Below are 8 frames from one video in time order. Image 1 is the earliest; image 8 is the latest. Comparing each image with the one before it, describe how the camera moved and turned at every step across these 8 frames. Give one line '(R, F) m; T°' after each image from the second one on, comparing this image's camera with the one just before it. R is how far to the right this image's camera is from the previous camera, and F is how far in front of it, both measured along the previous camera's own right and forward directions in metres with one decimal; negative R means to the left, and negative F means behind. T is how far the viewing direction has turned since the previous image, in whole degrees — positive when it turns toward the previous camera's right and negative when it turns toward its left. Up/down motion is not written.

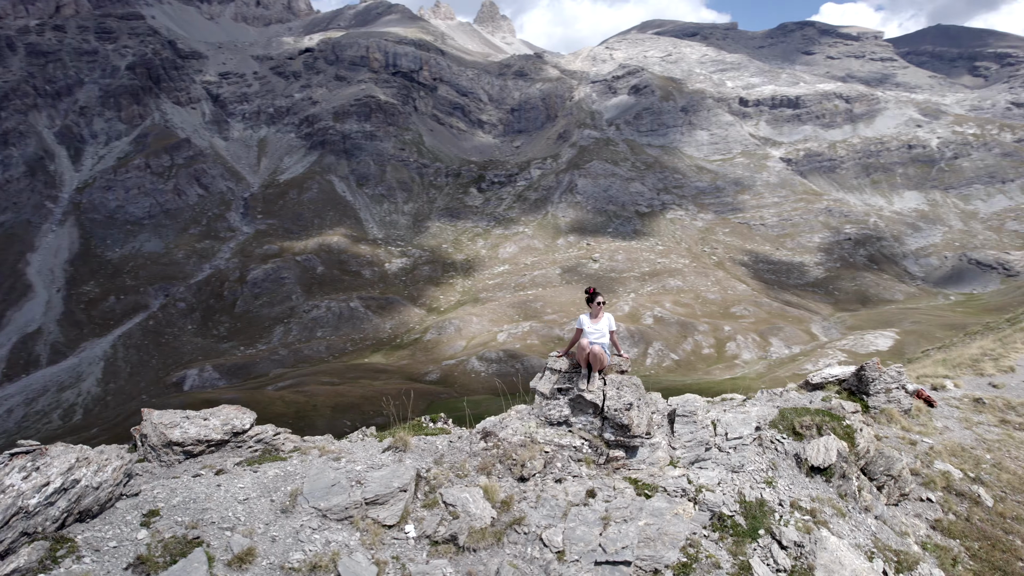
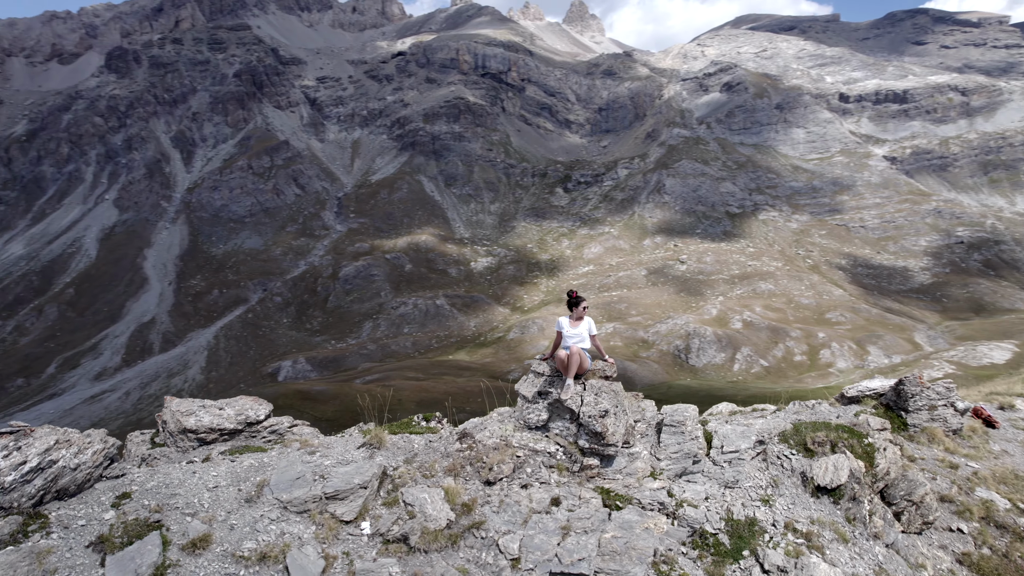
(+2.3, +0.3) m; -8°
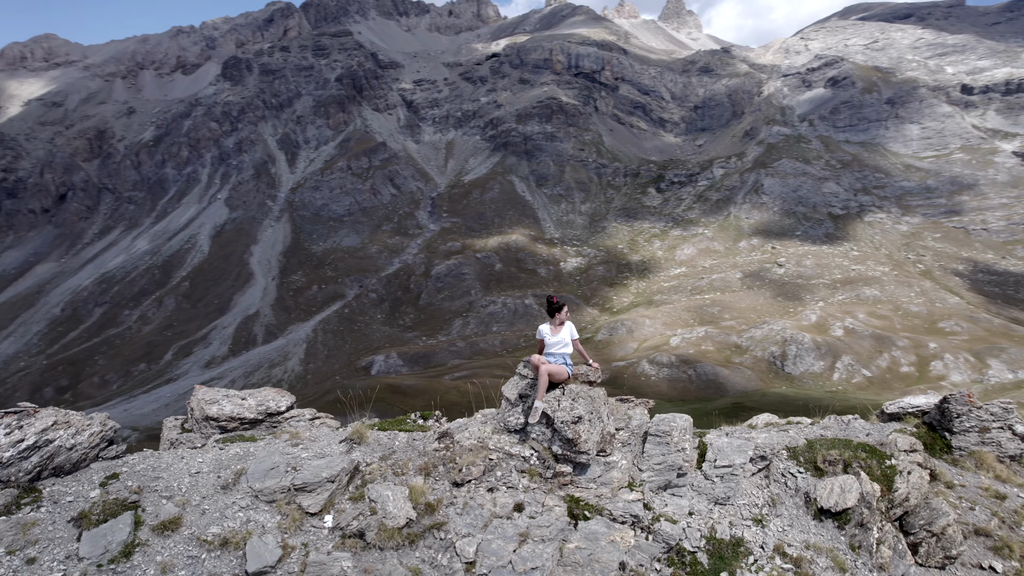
(+2.4, +0.3) m; -8°
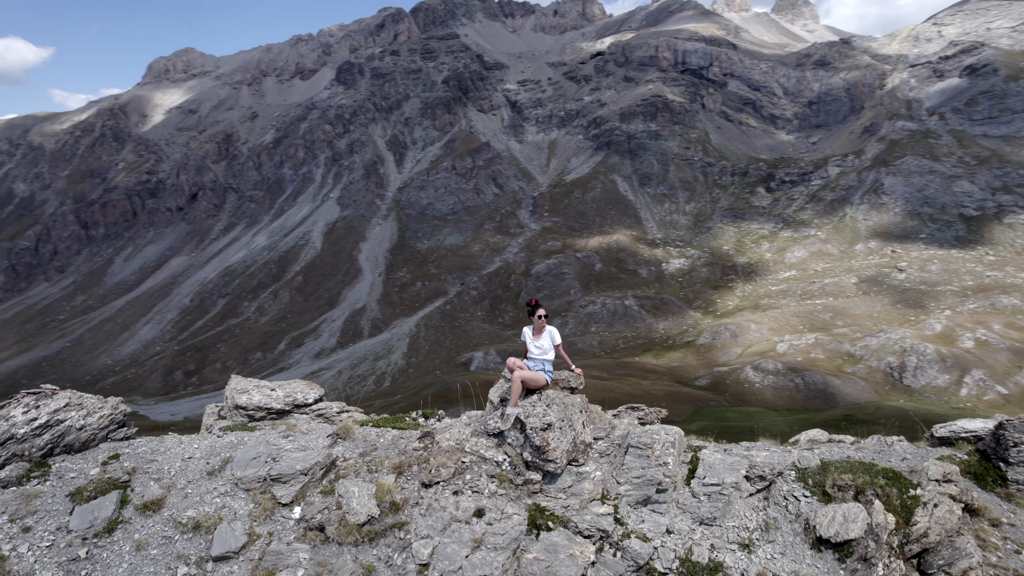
(+2.6, +0.4) m; -9°
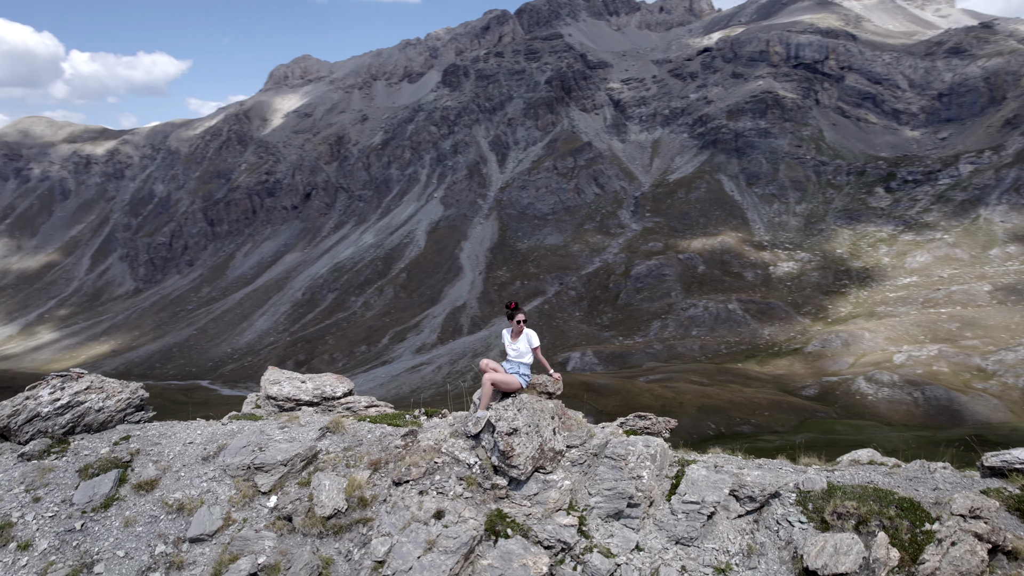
(+2.5, +0.3) m; -9°
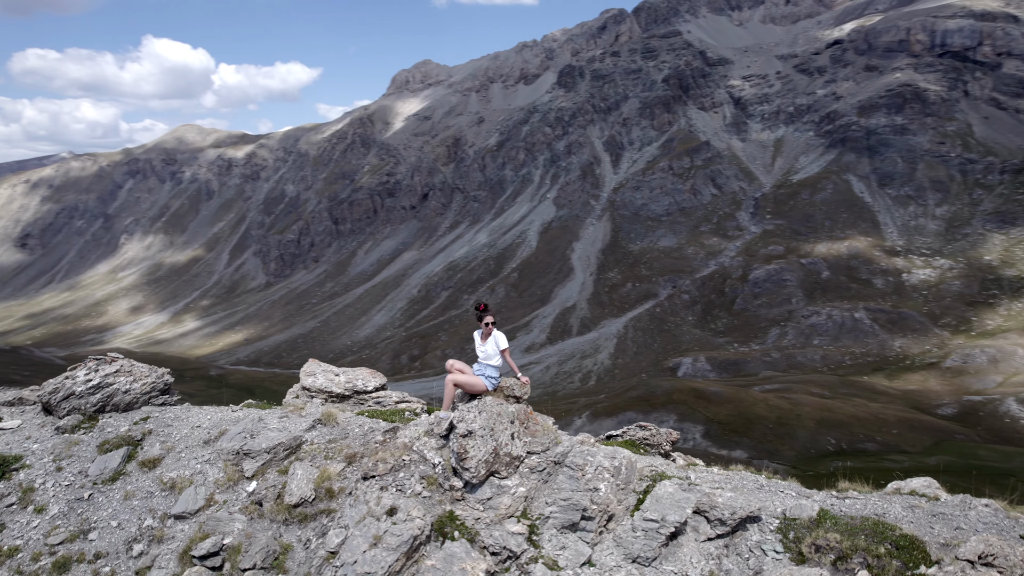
(+2.9, +0.3) m; -10°
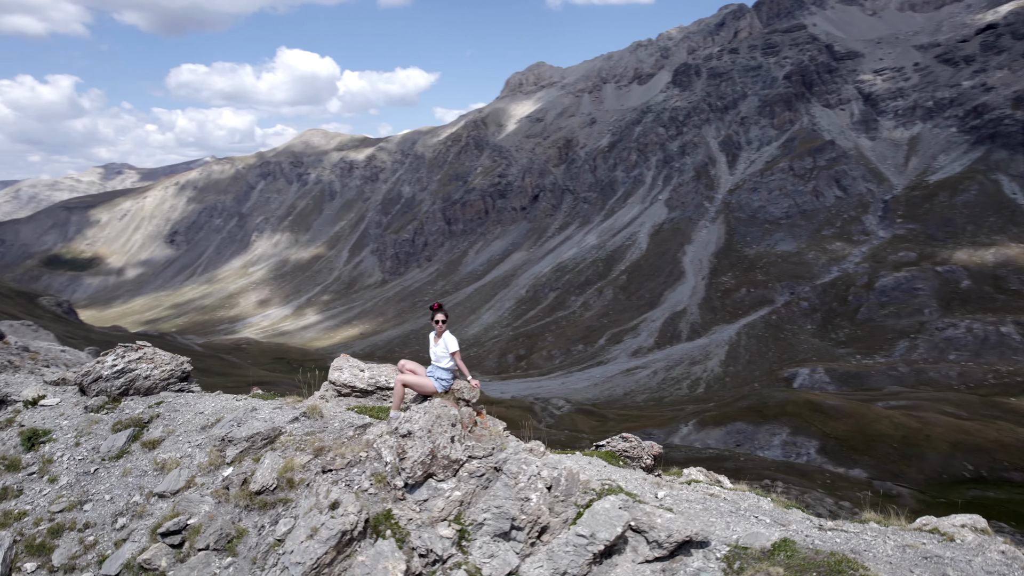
(+3.2, +0.4) m; -10°
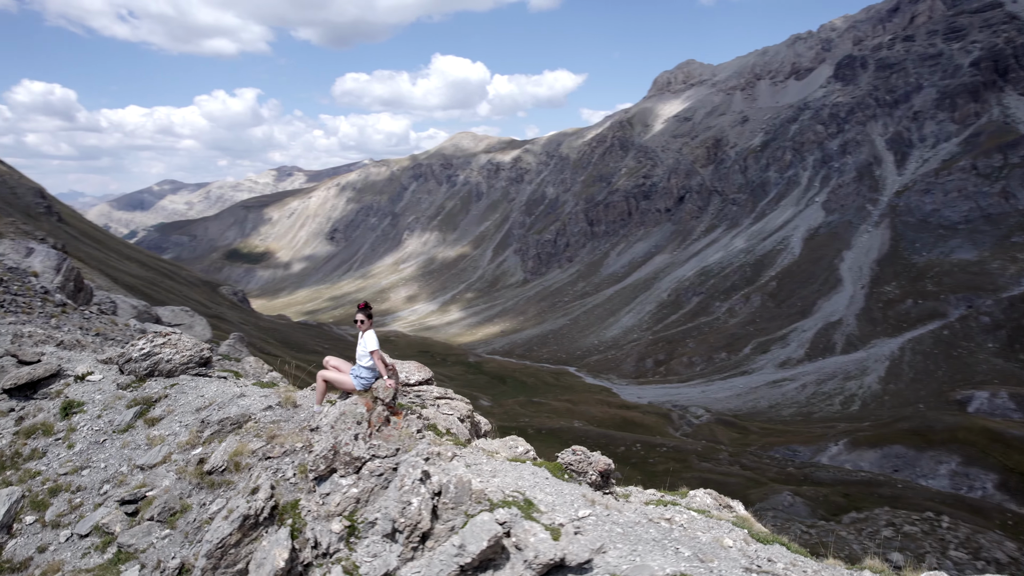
(+4.5, +0.8) m; -13°
